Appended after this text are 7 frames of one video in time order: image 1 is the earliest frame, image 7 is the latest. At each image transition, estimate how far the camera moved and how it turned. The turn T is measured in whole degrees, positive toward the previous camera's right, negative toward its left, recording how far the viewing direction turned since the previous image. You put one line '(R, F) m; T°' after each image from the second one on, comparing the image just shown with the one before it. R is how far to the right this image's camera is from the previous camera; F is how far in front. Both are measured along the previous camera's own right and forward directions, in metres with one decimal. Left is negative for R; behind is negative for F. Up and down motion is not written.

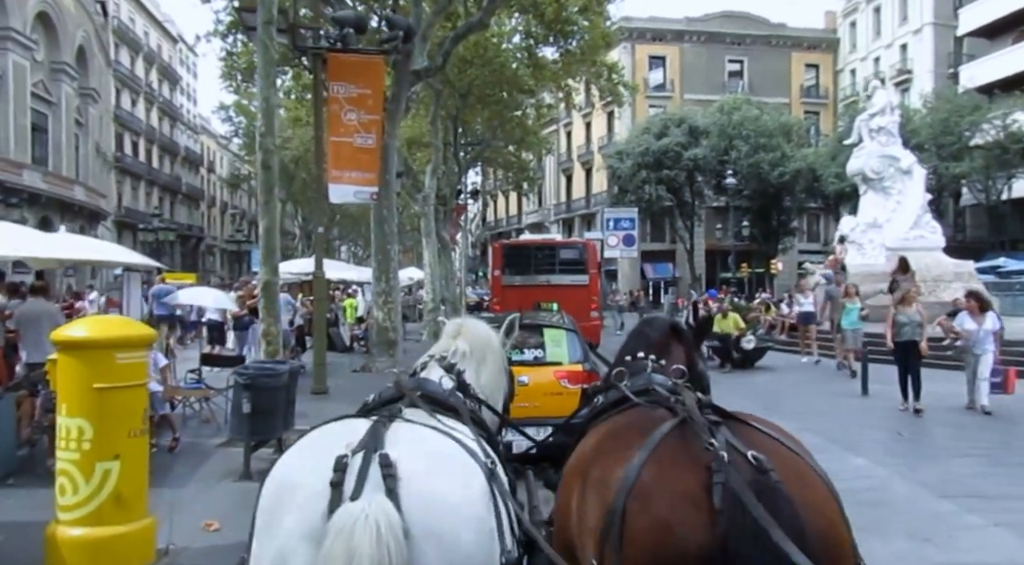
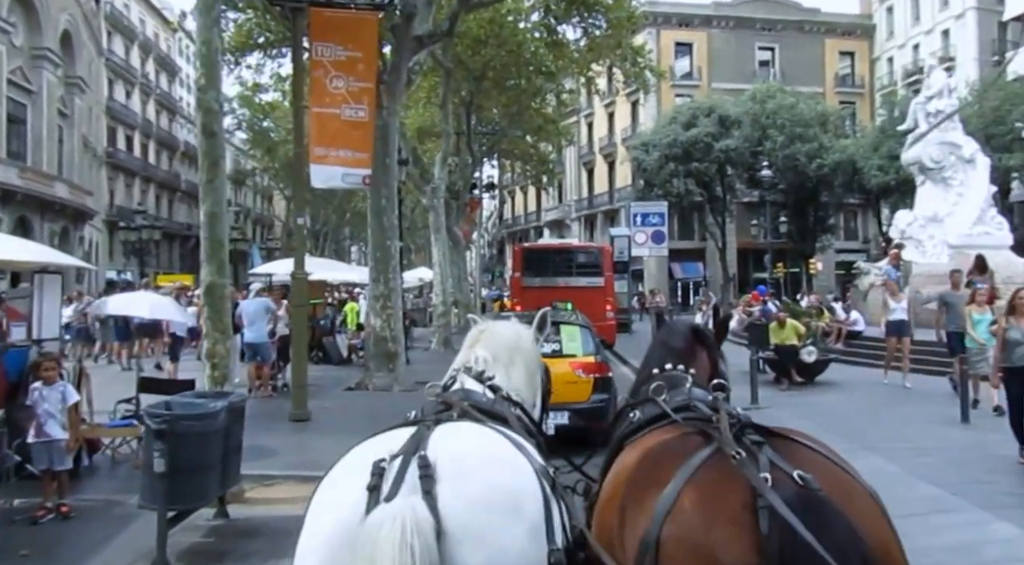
(-0.1, +2.9) m; -1°
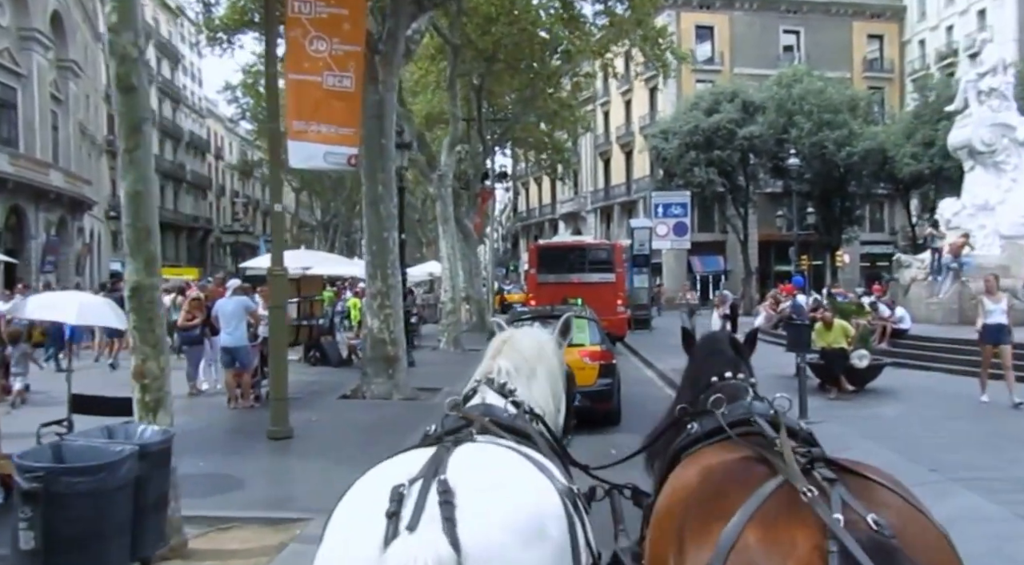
(0.0, +1.8) m; -1°
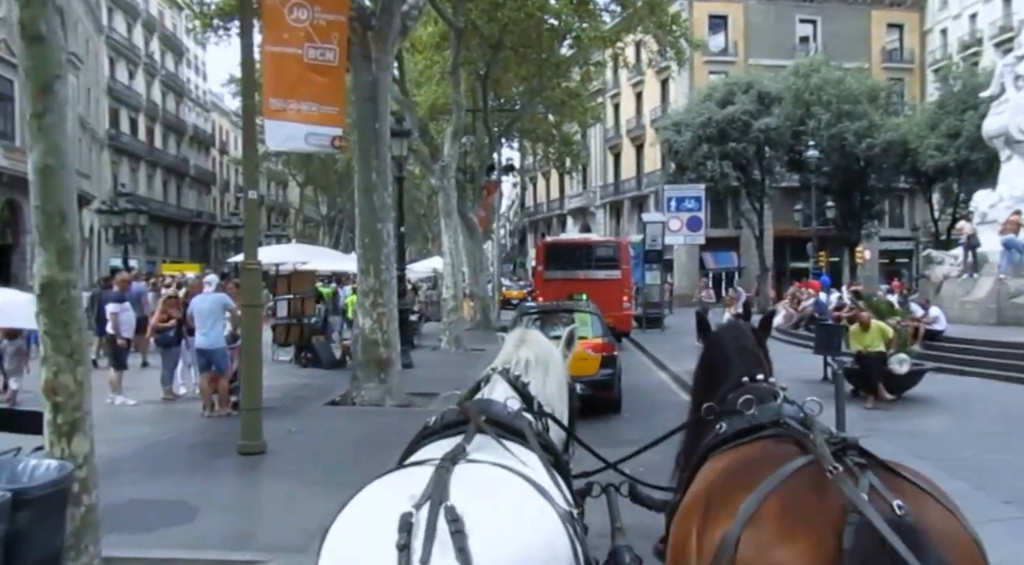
(+0.1, +1.3) m; -1°
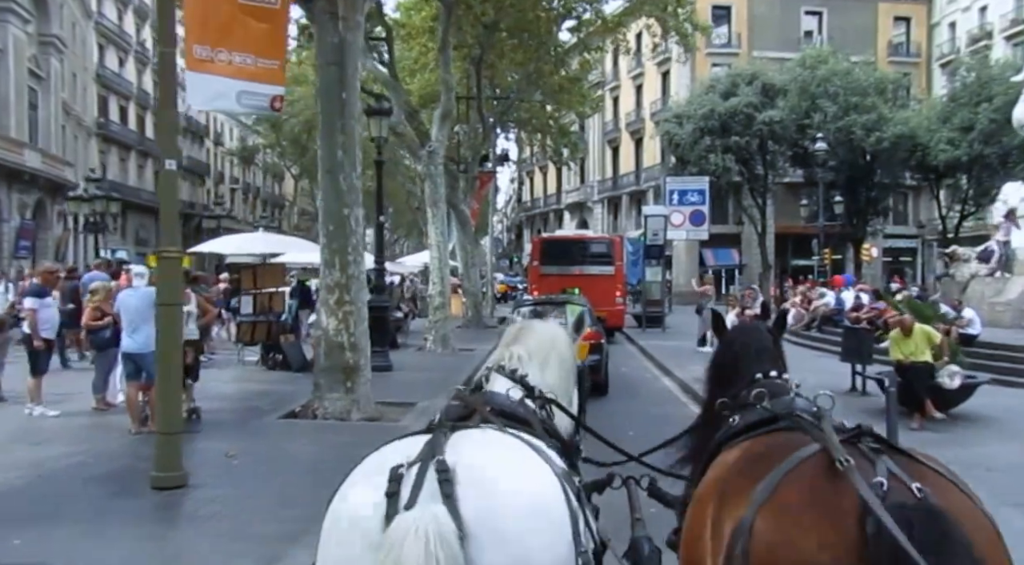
(+0.1, +1.7) m; 0°
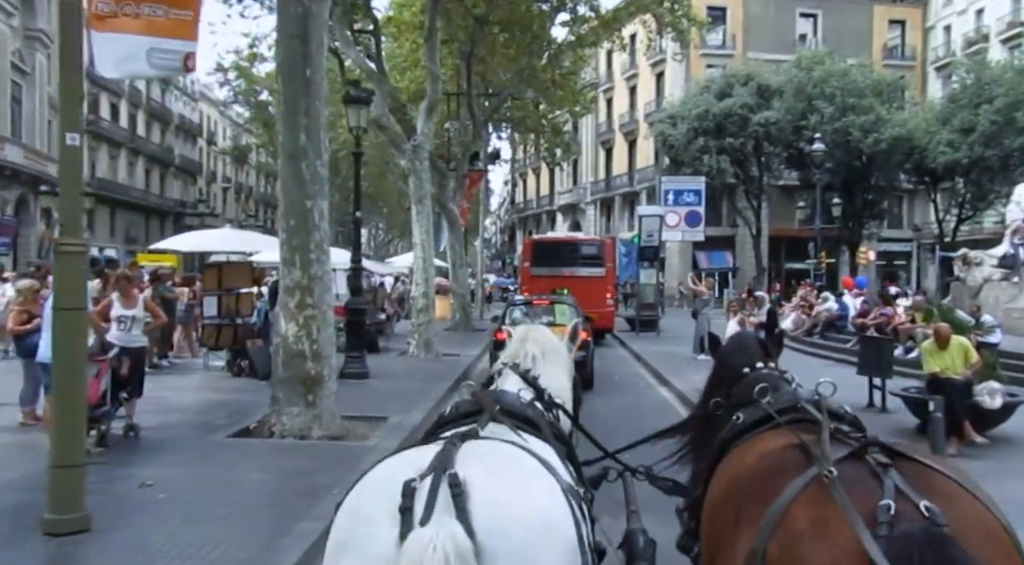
(+0.1, +1.2) m; +1°
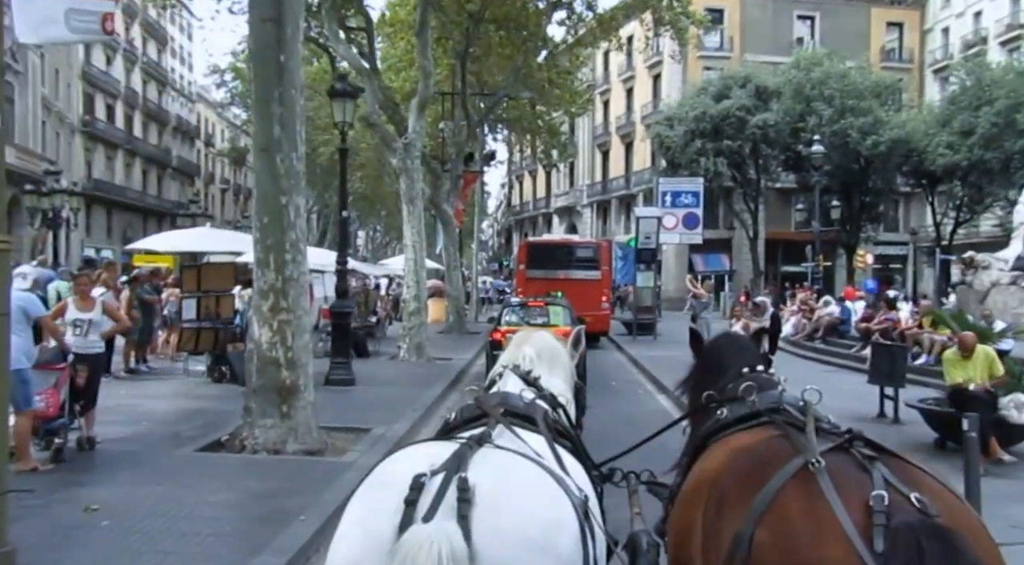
(+0.1, +0.6) m; 0°
